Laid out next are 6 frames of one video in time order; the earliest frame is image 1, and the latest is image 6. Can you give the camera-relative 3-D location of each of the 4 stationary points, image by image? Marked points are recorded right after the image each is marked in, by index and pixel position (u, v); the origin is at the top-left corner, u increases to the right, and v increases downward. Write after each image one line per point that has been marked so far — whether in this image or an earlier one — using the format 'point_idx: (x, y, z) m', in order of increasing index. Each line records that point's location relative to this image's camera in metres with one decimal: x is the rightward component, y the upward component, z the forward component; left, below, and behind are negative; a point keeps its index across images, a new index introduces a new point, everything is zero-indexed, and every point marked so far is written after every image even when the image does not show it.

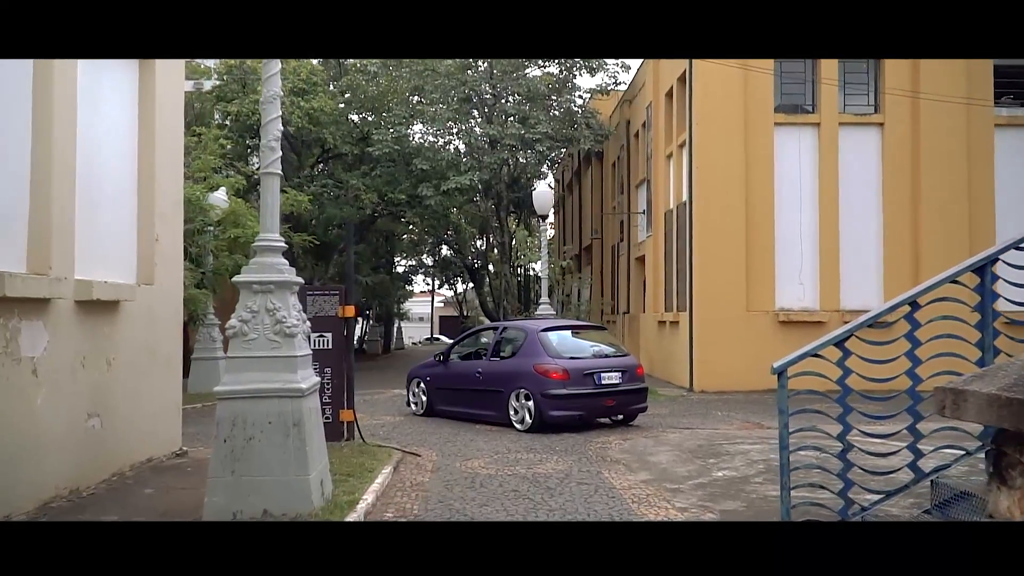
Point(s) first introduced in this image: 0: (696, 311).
0: (+3.9, -0.5, +17.7) m
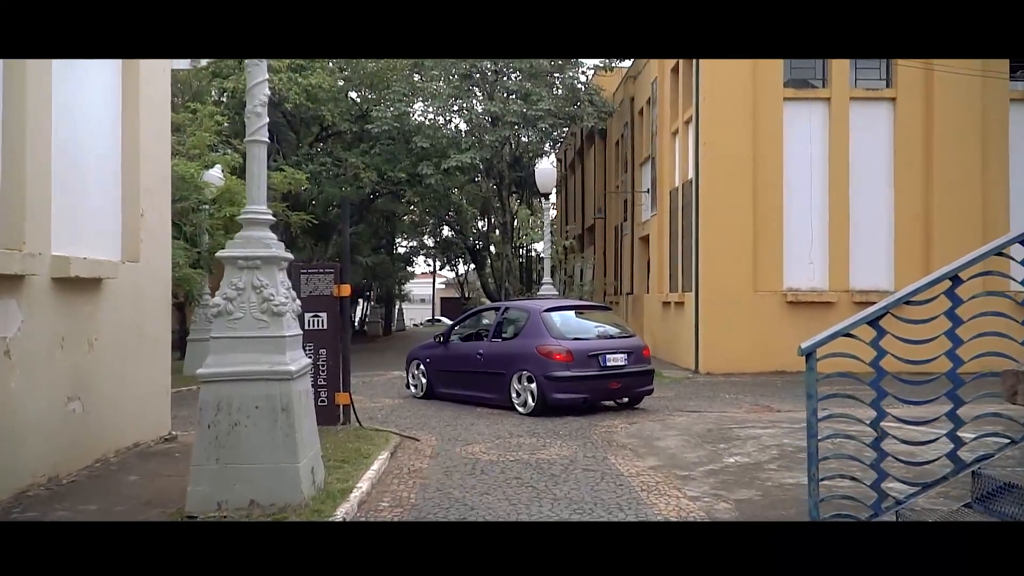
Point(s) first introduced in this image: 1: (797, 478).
0: (+3.9, -0.1, +17.3) m
1: (+2.4, -1.6, +7.0) m
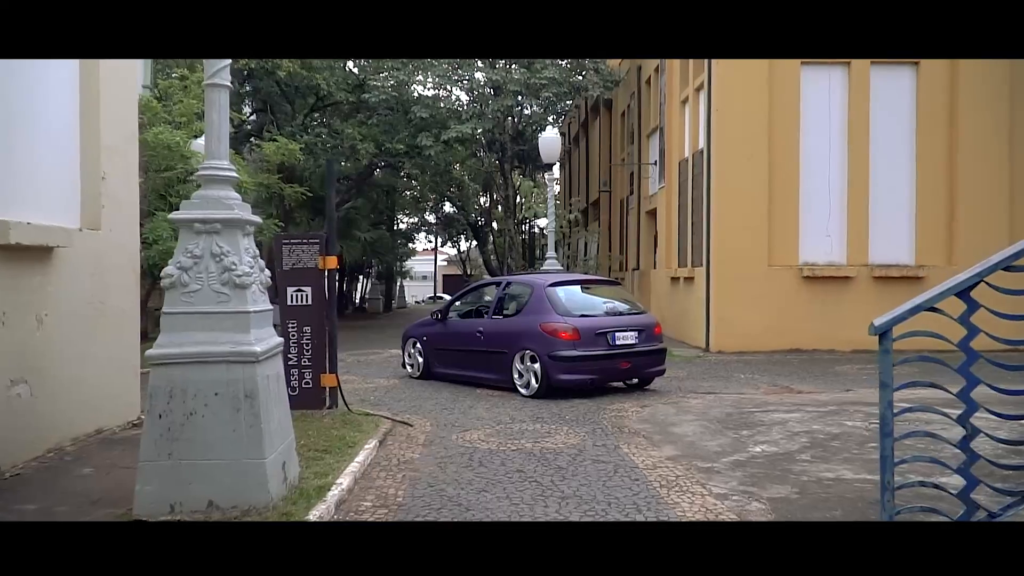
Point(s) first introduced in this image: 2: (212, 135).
0: (+3.9, +0.4, +16.5) m
1: (+2.4, -1.4, +6.2) m
2: (-1.9, +1.0, +5.3) m
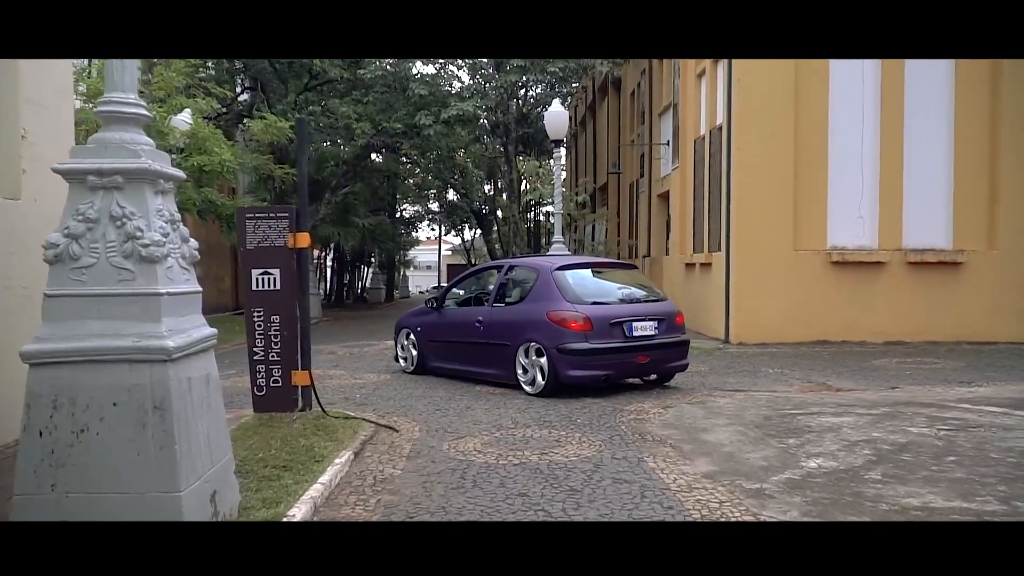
0: (+4.0, +0.7, +15.2) m
1: (+2.4, -1.2, +5.0) m
2: (-1.9, +1.1, +4.0) m
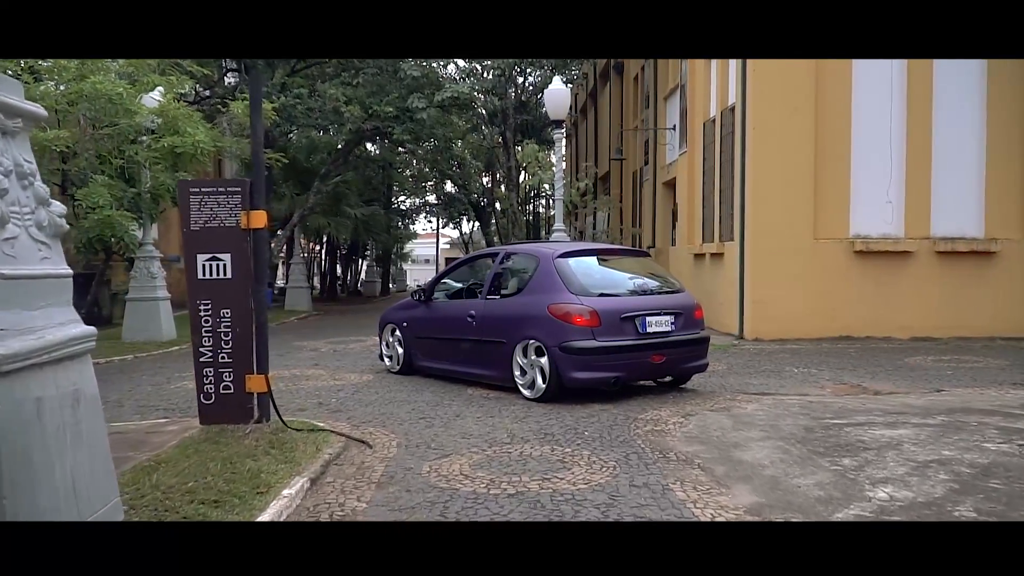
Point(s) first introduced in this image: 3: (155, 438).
0: (+4.0, +0.8, +14.0) m
1: (+2.4, -1.2, +3.8) m
2: (-1.9, +1.1, +2.8) m
3: (-2.7, -1.1, +6.4) m
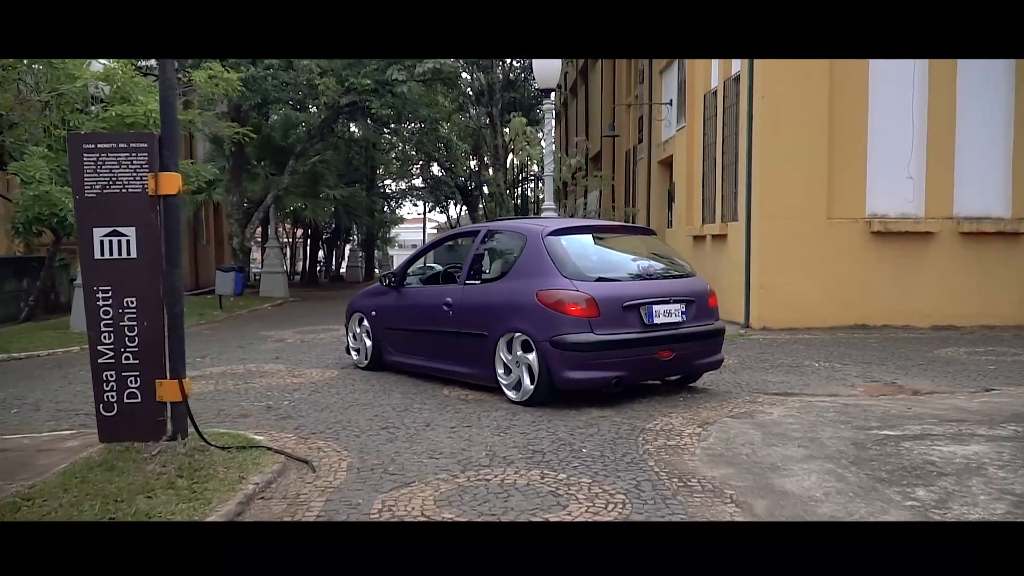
0: (+3.7, +1.1, +12.8) m
1: (+2.3, -1.1, +2.6) m
2: (-2.0, +1.2, +1.5) m
3: (-2.8, -1.0, +5.1) m
